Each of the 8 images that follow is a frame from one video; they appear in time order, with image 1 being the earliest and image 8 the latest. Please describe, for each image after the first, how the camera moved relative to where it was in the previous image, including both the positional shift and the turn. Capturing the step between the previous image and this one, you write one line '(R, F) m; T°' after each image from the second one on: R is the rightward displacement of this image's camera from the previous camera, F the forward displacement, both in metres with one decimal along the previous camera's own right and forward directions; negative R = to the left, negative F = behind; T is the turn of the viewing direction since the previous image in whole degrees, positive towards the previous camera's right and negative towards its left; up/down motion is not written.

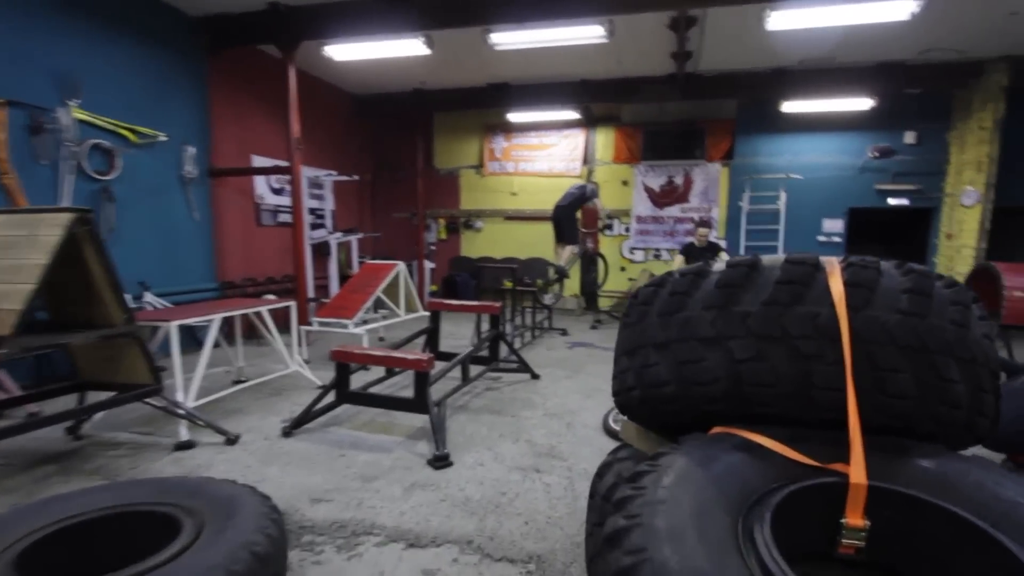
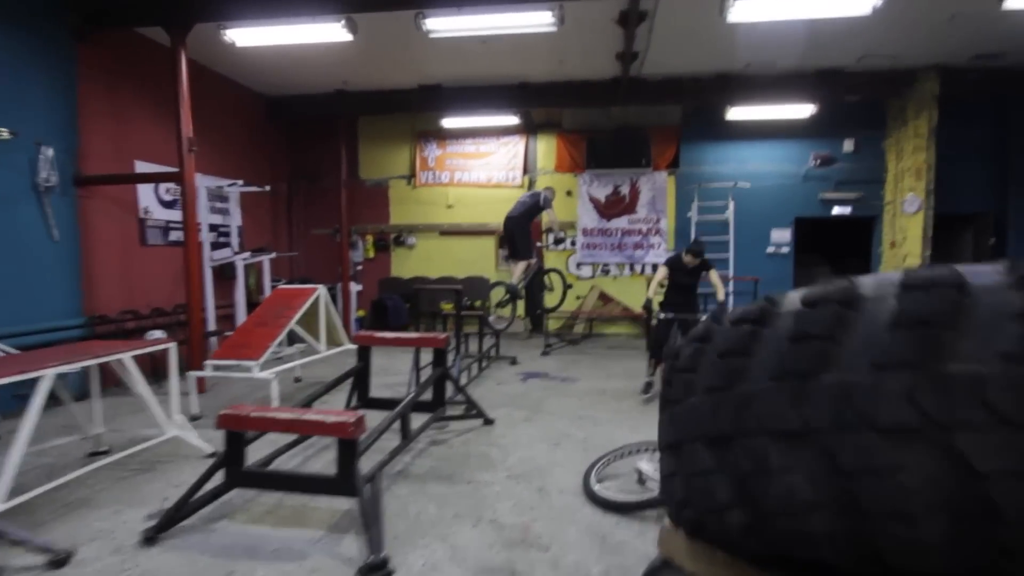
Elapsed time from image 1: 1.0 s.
(-0.1, +1.0) m; +7°
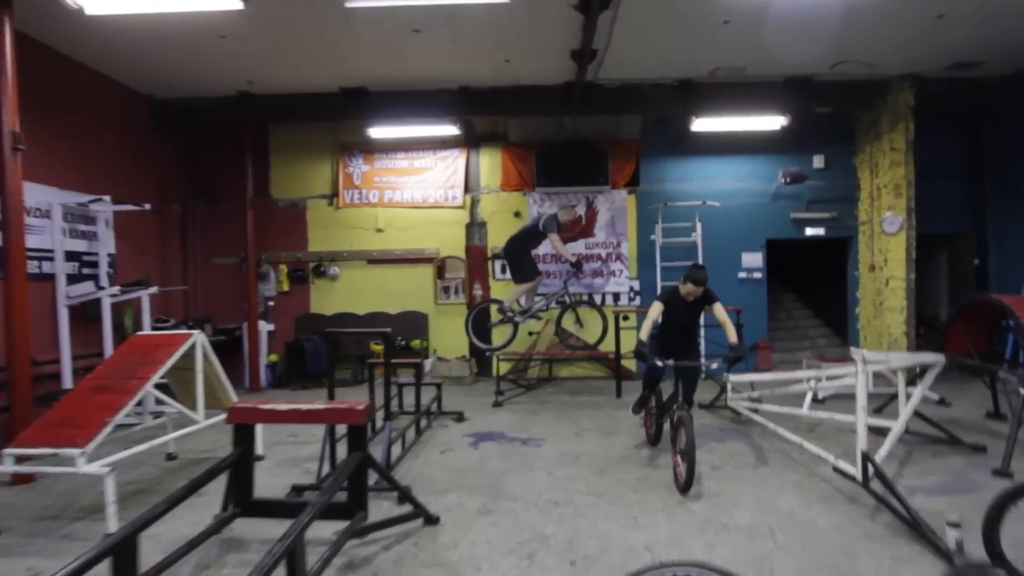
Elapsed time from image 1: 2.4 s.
(-0.1, +1.3) m; +7°
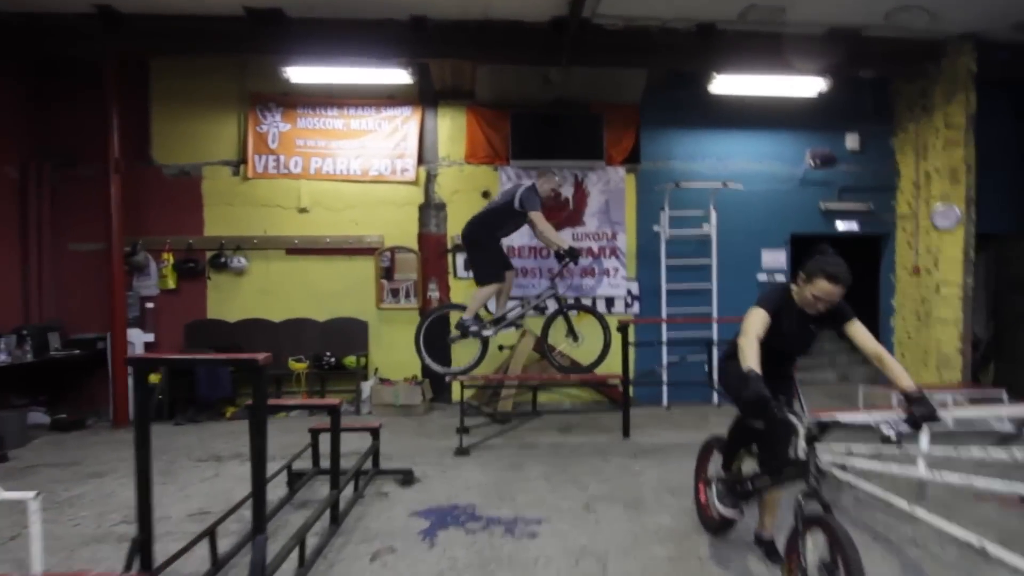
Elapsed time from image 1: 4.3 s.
(-0.4, +1.9) m; +7°
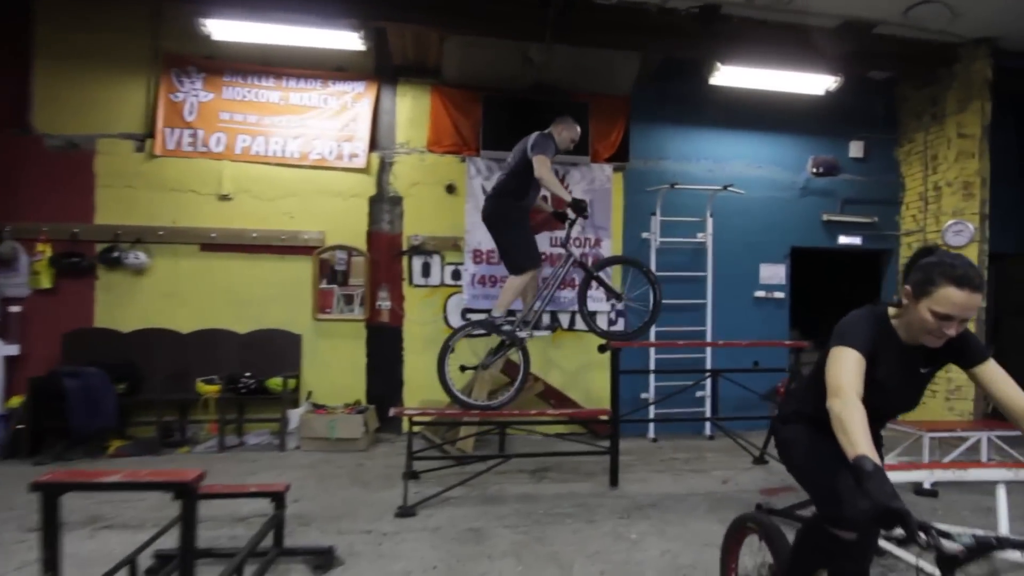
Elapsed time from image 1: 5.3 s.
(-0.2, +1.0) m; +5°
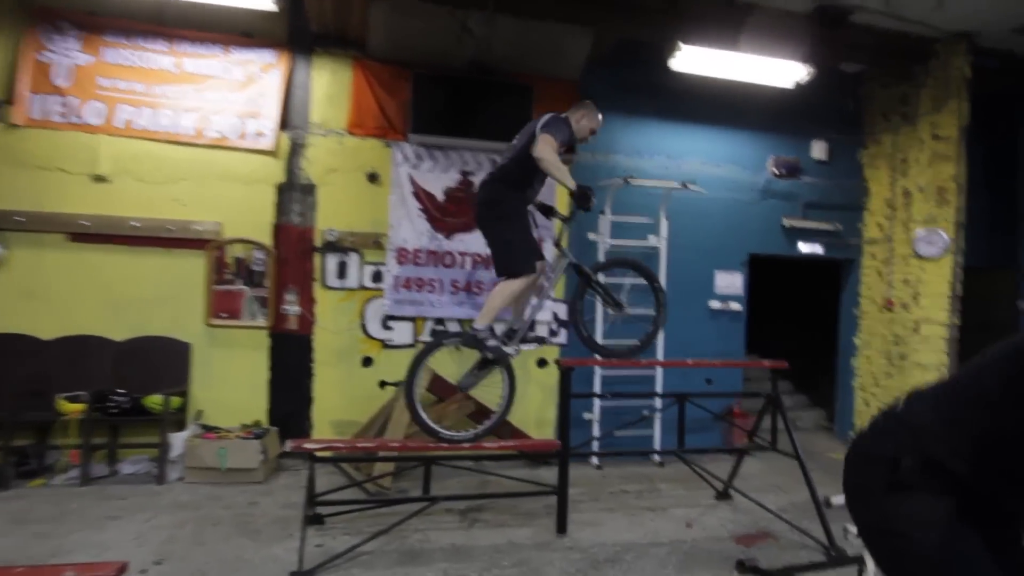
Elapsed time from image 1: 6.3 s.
(+0.3, +0.6) m; +4°
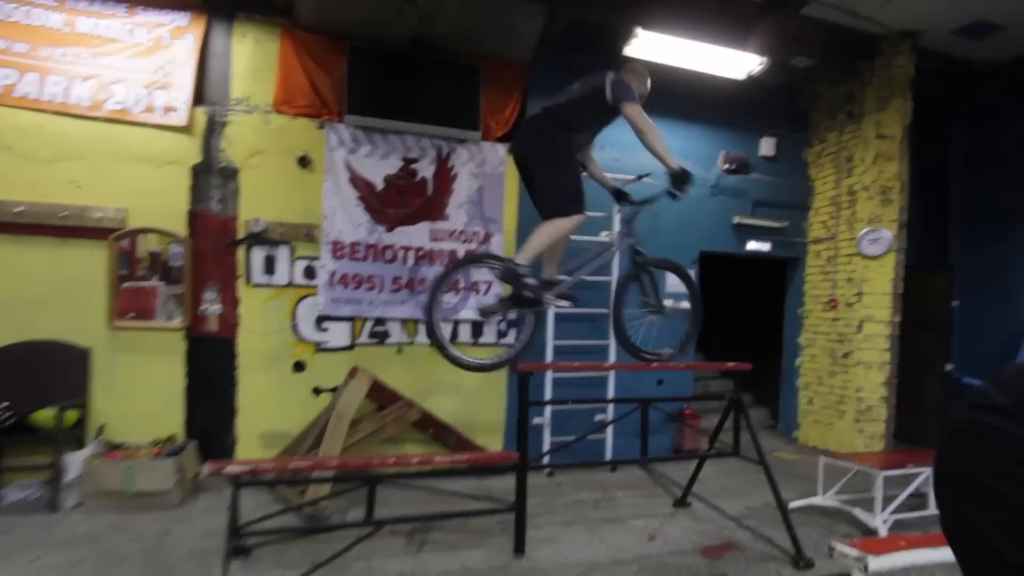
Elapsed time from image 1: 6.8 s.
(0.0, +0.3) m; +6°
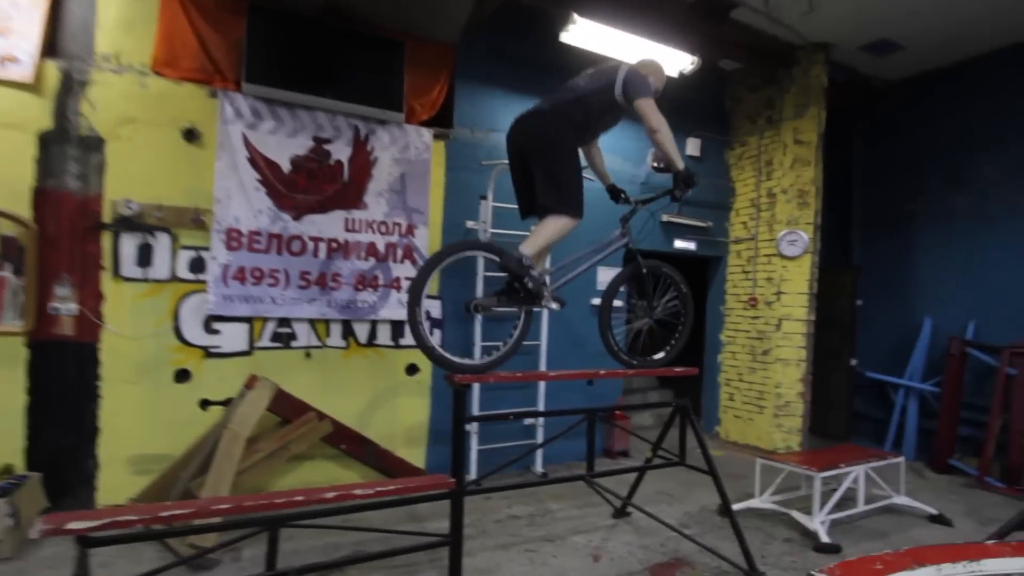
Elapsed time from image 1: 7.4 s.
(-0.1, +0.4) m; +10°
